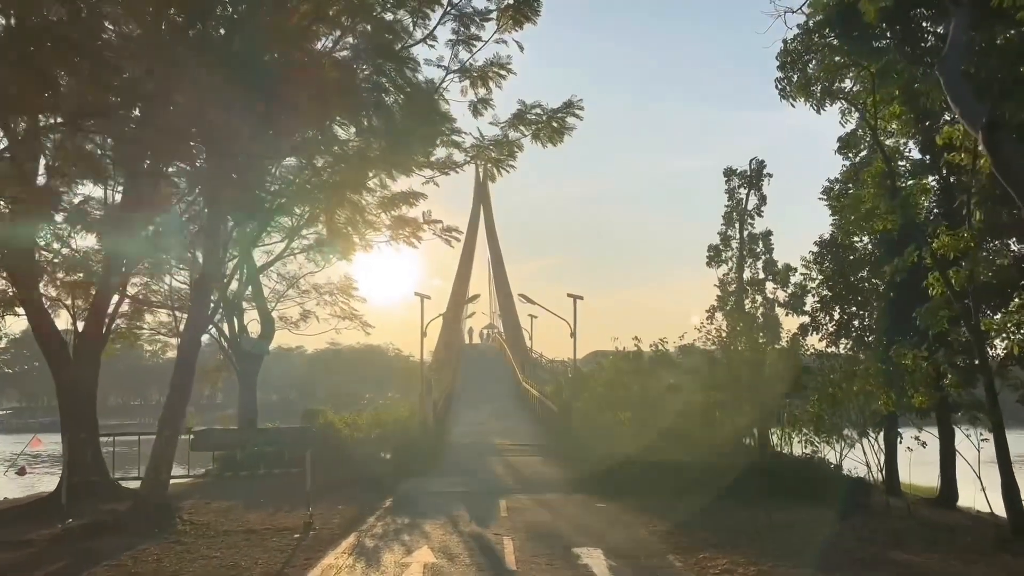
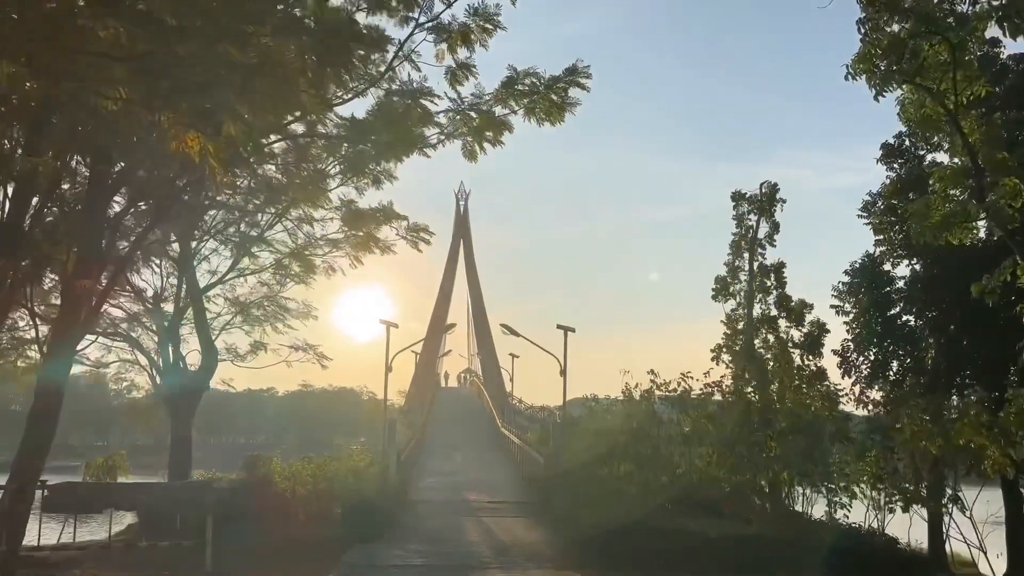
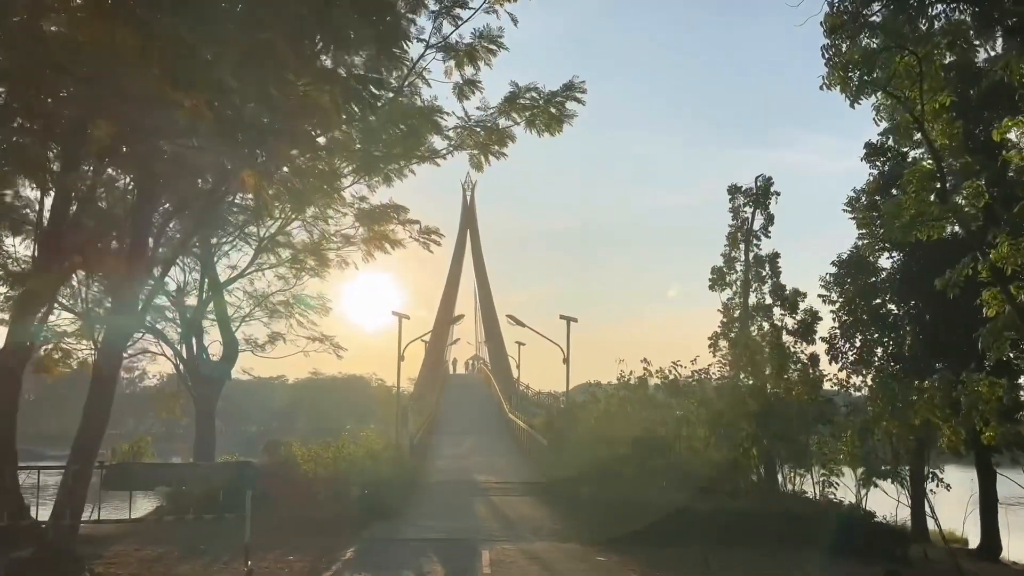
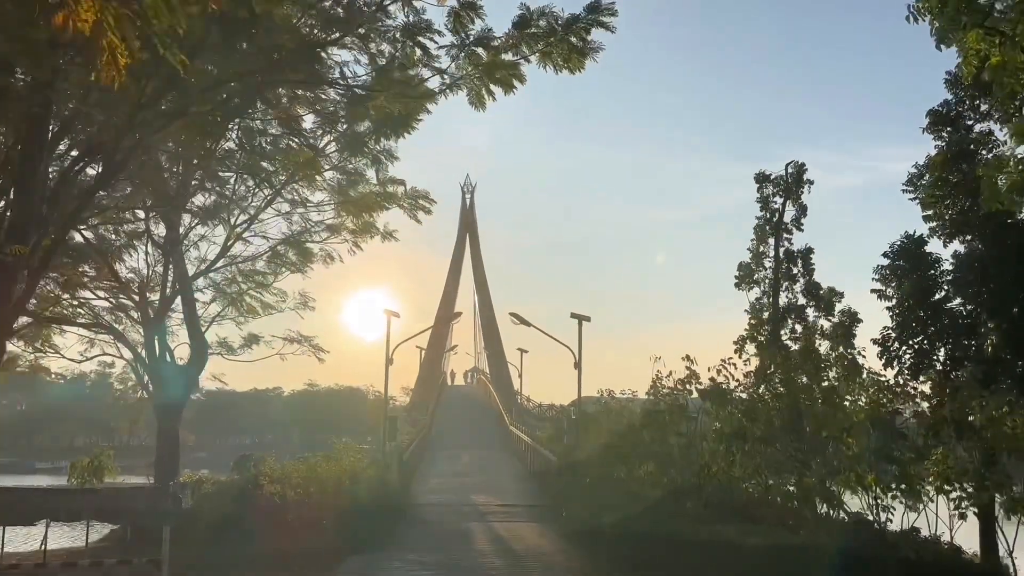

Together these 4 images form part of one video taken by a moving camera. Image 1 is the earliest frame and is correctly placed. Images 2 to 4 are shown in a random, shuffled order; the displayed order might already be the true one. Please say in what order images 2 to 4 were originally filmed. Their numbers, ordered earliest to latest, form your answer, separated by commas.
3, 2, 4
